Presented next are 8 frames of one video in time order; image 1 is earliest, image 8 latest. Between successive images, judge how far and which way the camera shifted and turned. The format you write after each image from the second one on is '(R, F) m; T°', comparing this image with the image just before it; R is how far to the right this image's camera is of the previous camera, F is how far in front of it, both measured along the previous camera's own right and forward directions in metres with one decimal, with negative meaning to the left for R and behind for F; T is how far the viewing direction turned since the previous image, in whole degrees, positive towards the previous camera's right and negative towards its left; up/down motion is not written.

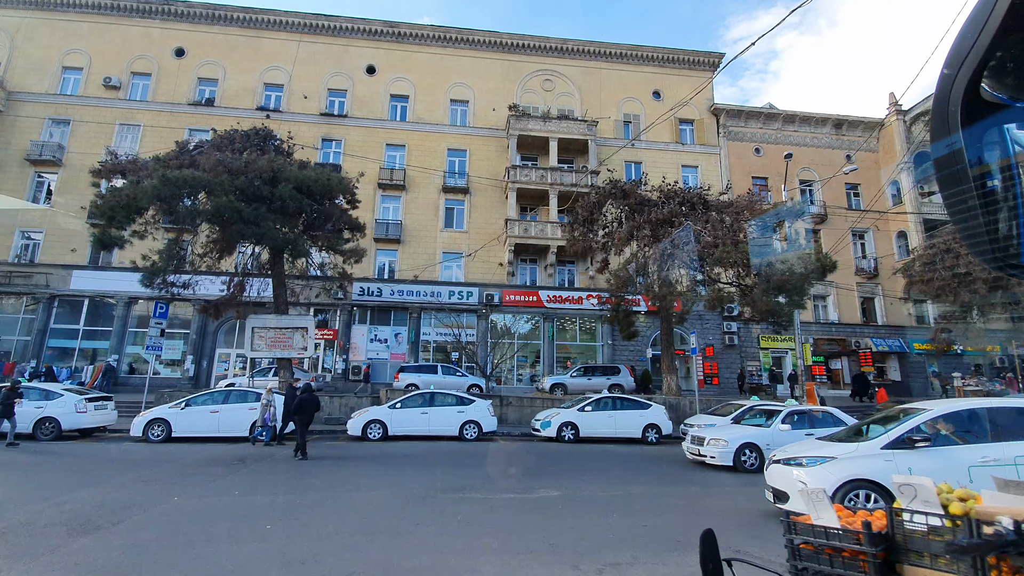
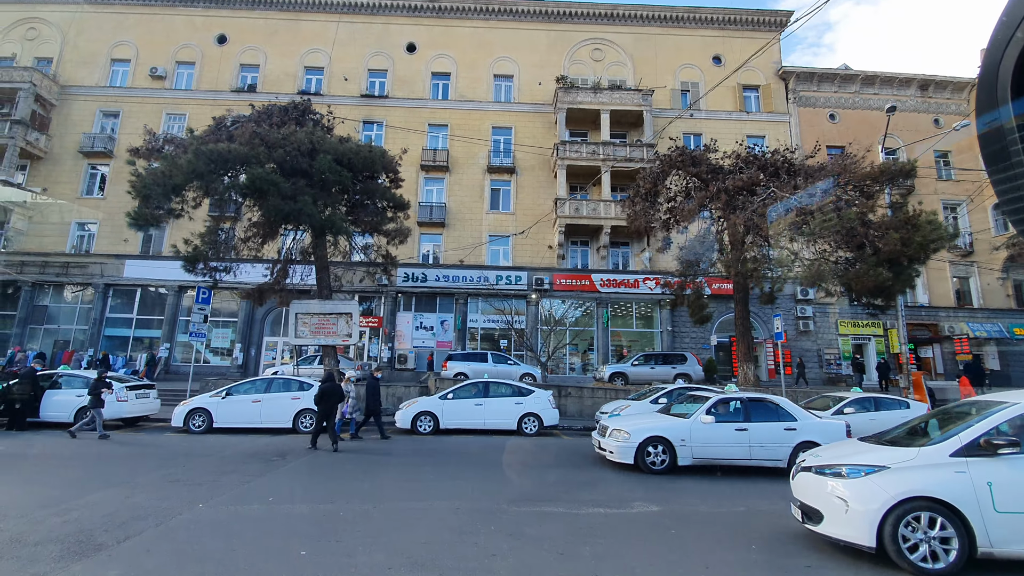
(-0.6, +1.5) m; -5°
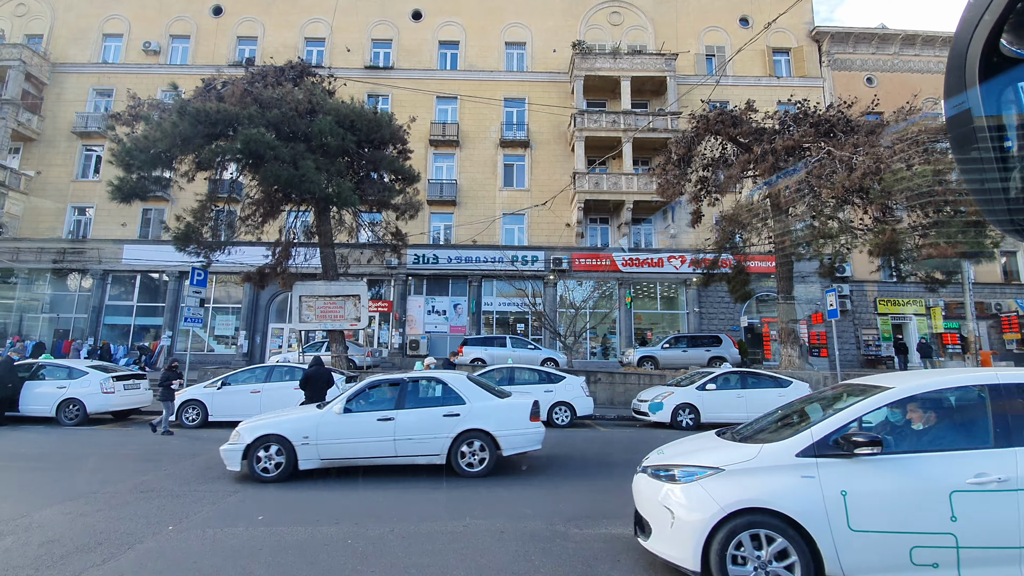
(-0.4, +1.5) m; -1°
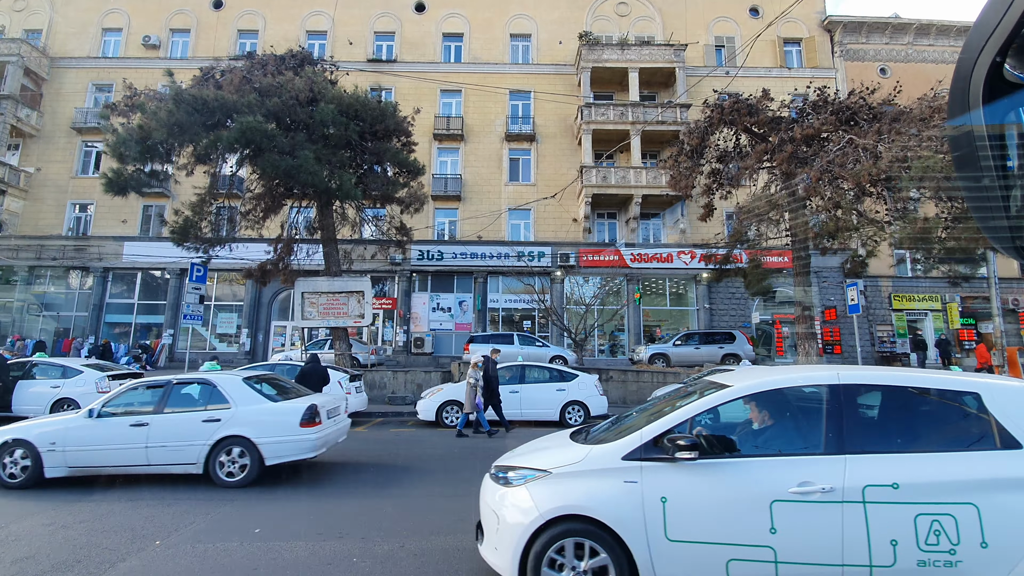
(-0.2, +0.5) m; 0°
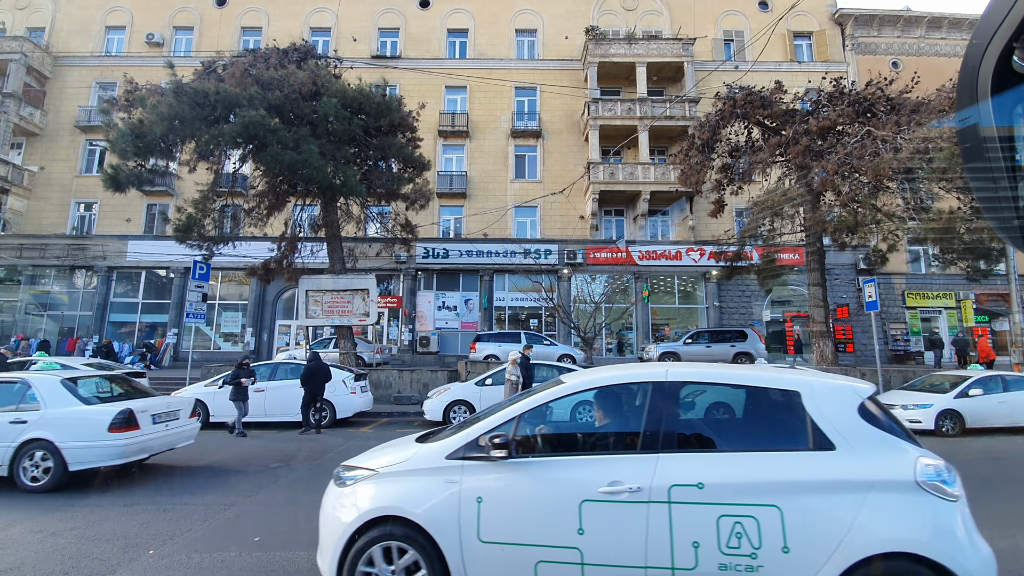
(-0.1, +0.3) m; 0°
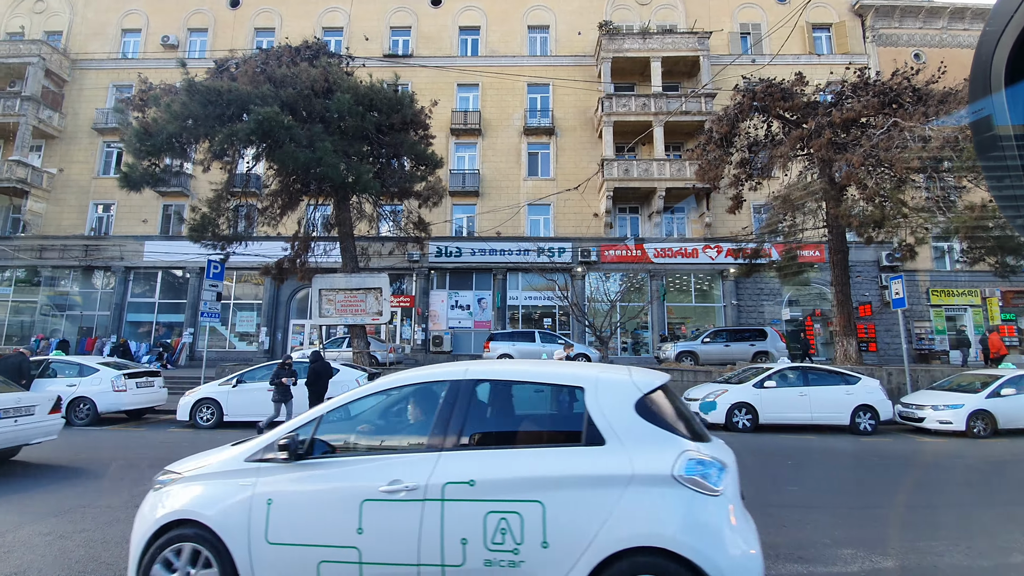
(-0.1, +0.2) m; -1°
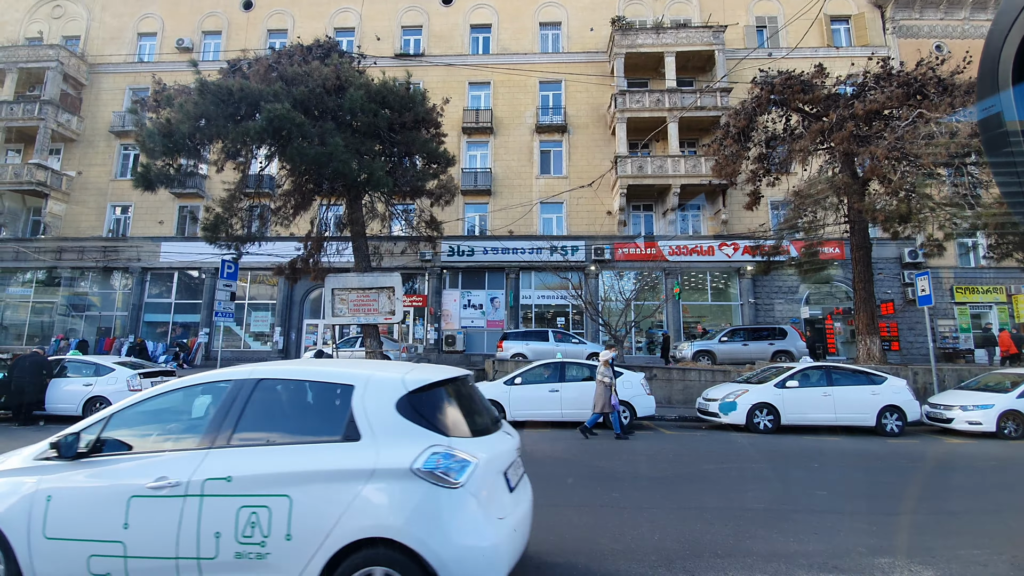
(0.0, +0.2) m; -1°
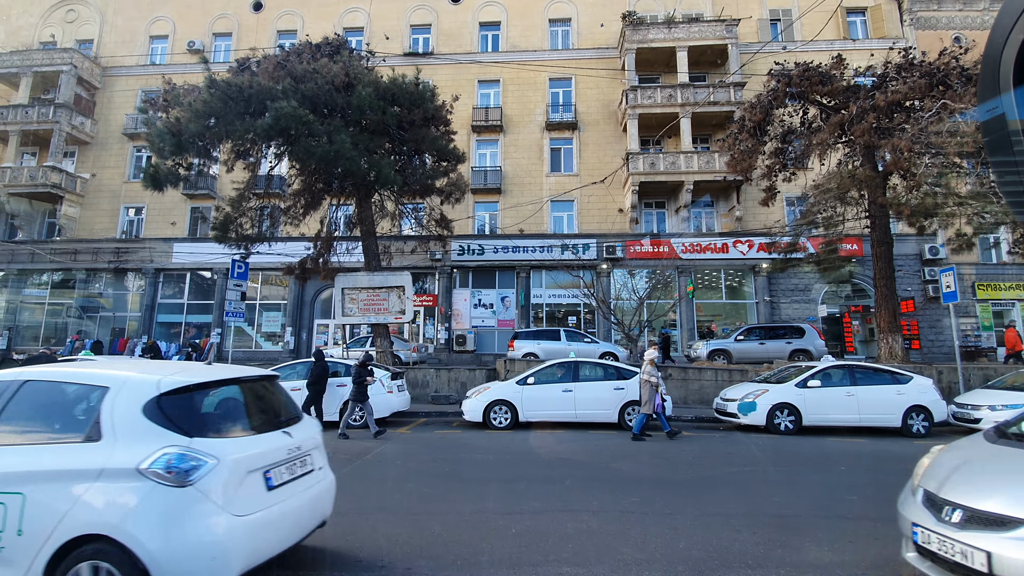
(0.0, +0.2) m; -1°
